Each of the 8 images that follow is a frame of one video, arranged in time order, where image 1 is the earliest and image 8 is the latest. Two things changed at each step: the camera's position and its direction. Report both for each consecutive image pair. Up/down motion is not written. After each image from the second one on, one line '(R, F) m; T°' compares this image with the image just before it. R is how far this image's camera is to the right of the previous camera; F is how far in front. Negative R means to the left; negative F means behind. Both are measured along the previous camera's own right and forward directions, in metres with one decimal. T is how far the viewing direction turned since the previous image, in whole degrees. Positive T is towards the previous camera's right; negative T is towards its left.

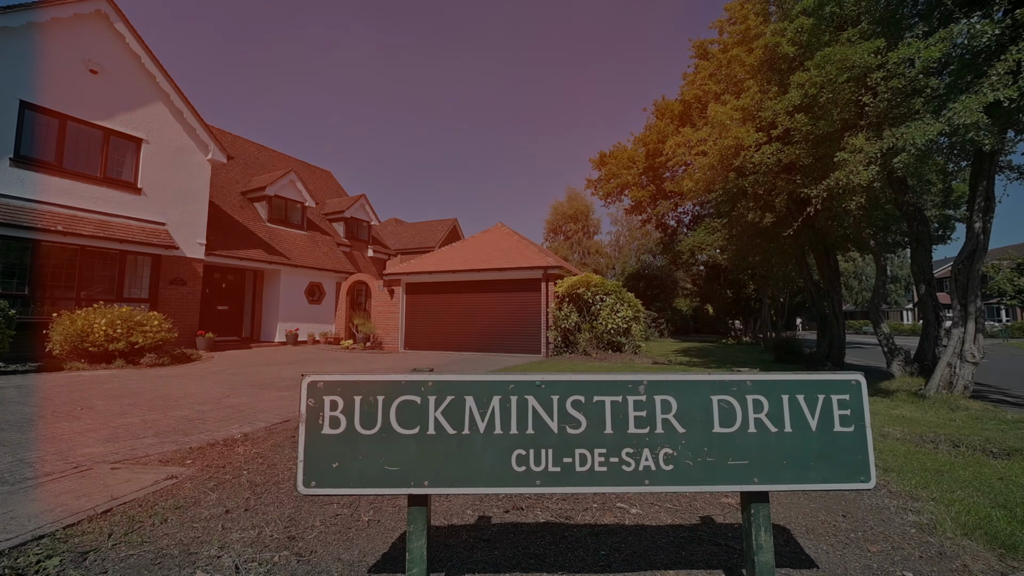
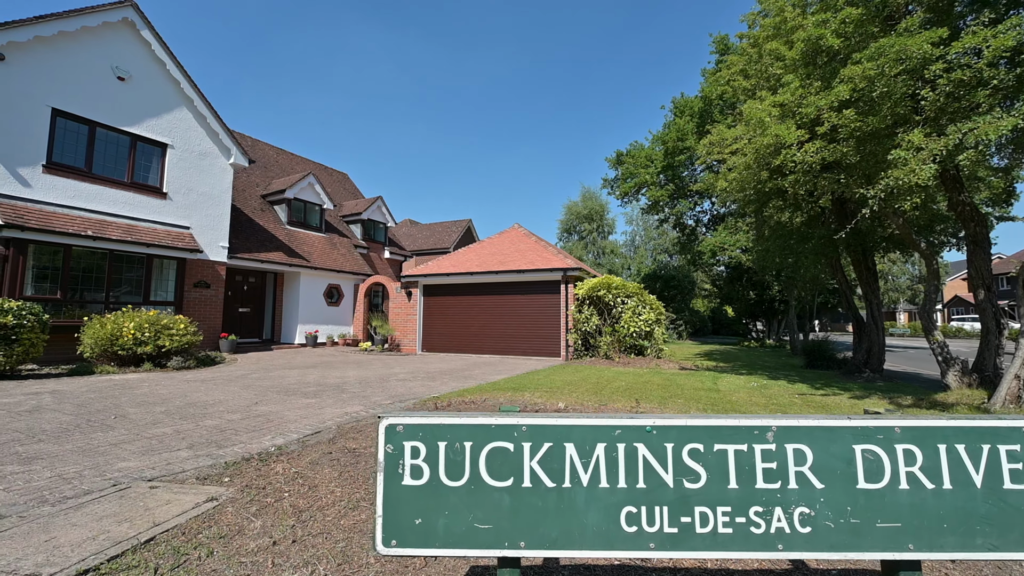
(-0.3, +0.2) m; -2°
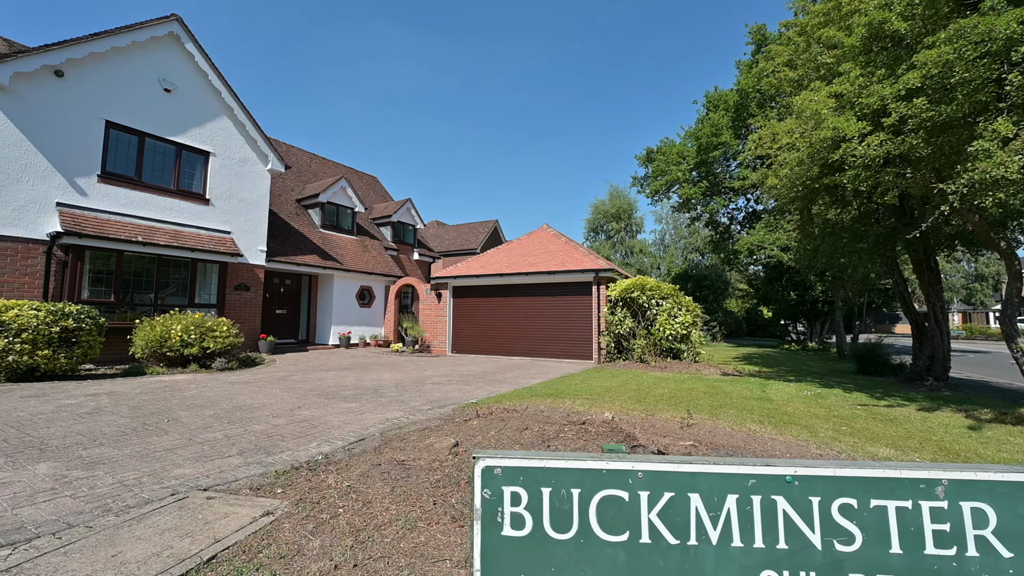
(-0.3, +0.1) m; -3°
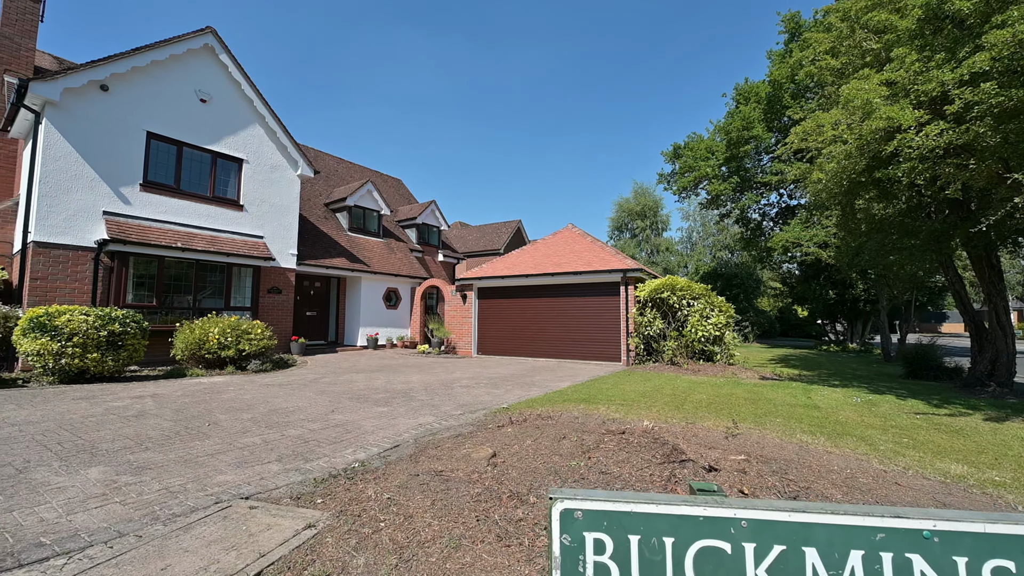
(-0.2, +0.1) m; -3°
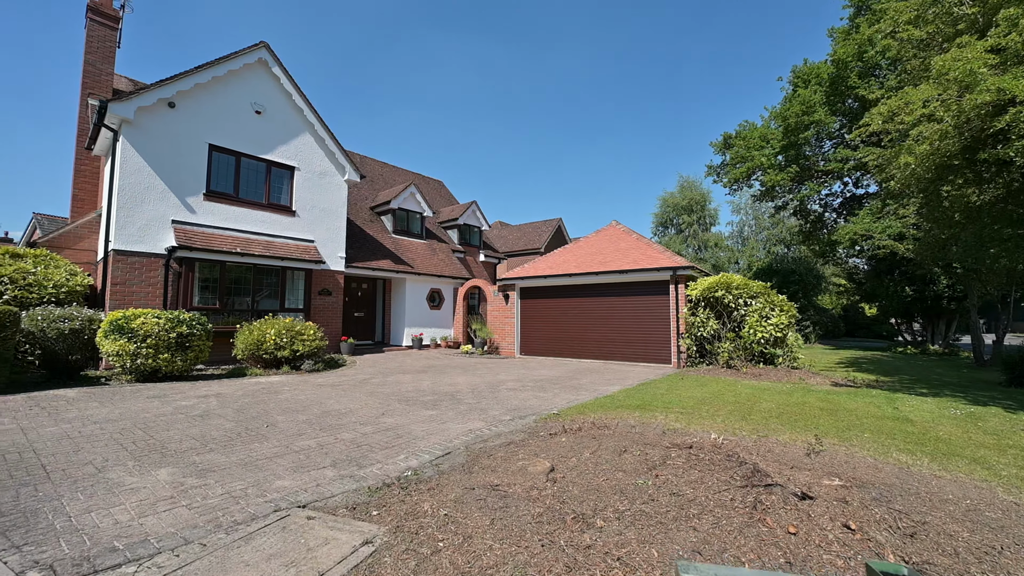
(-0.2, +0.2) m; -5°
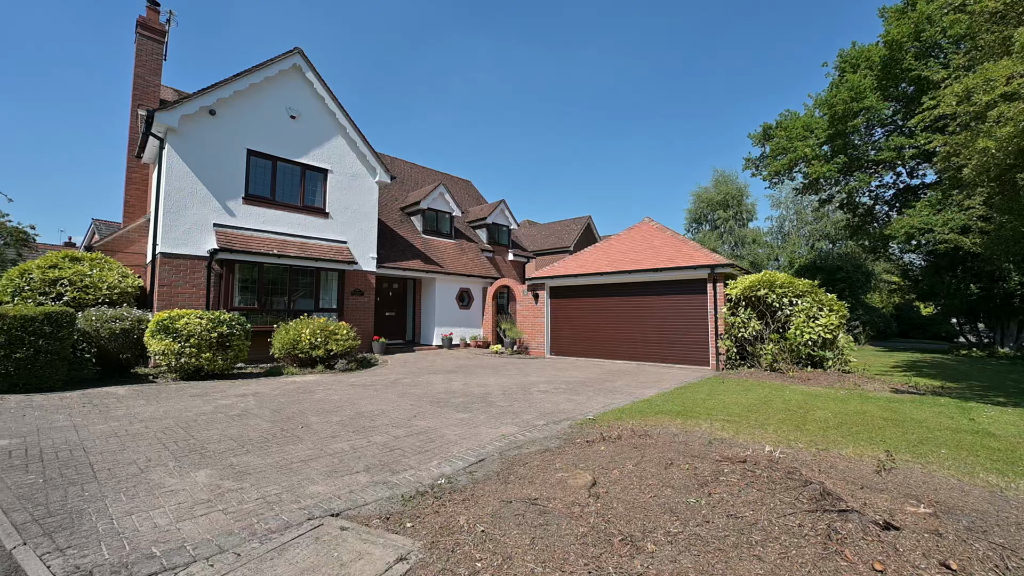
(-0.1, +0.2) m; -4°
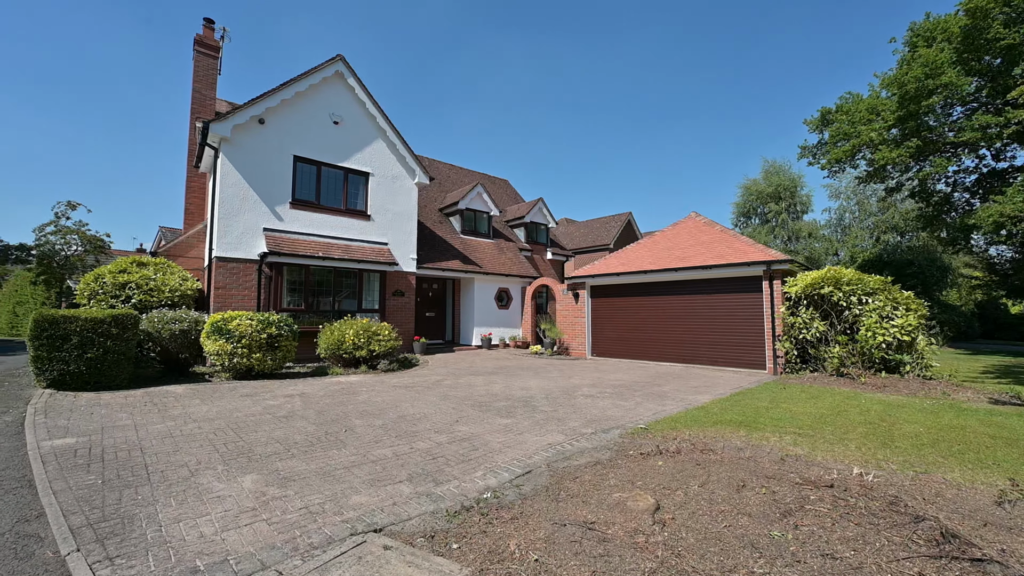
(-0.1, +0.3) m; -5°
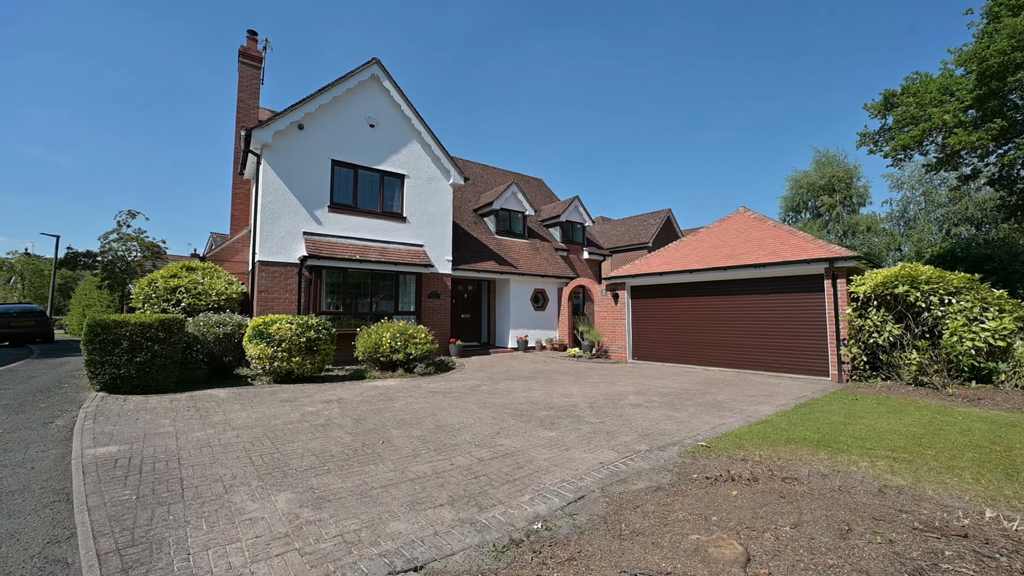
(-0.2, +0.4) m; -5°
